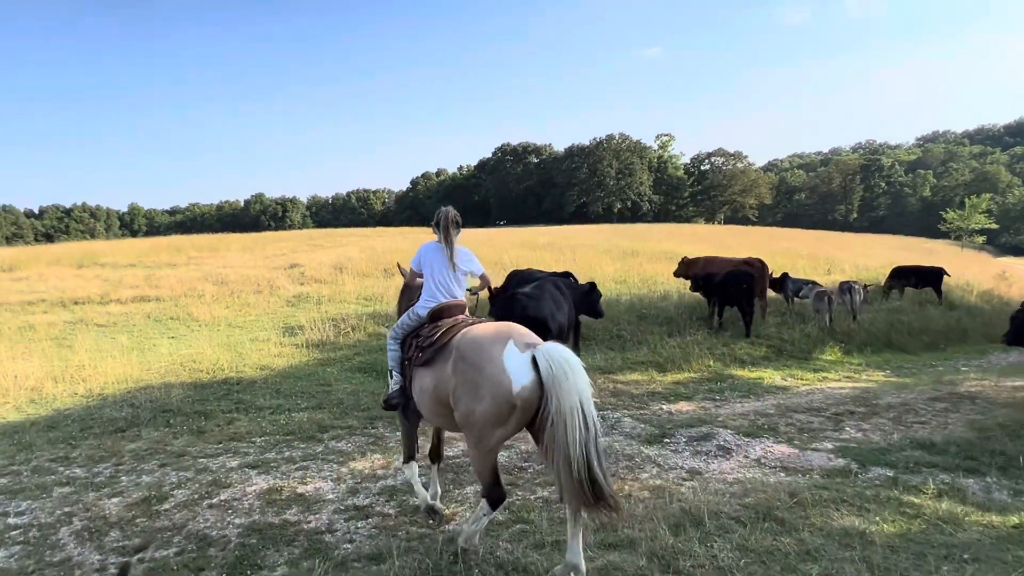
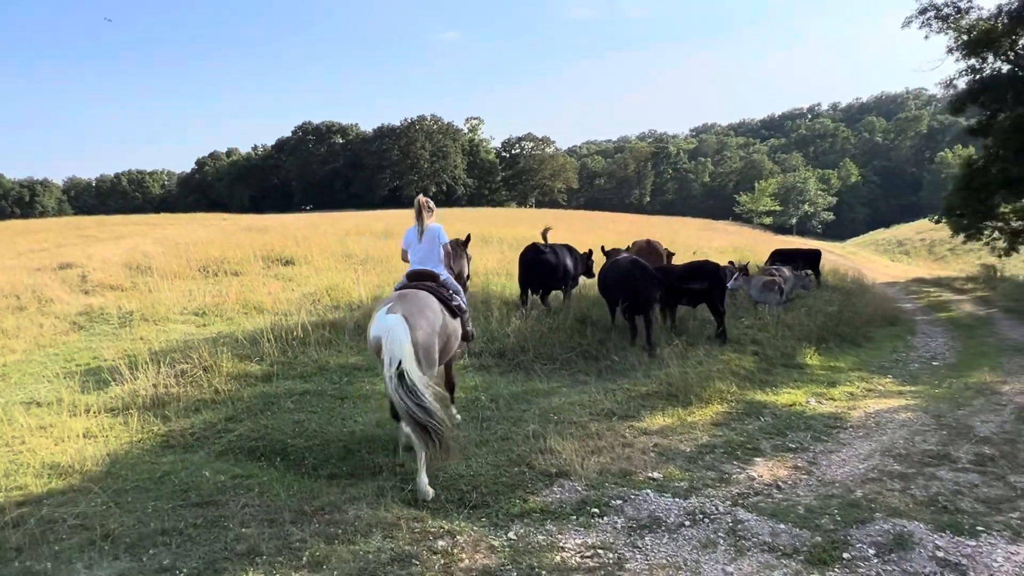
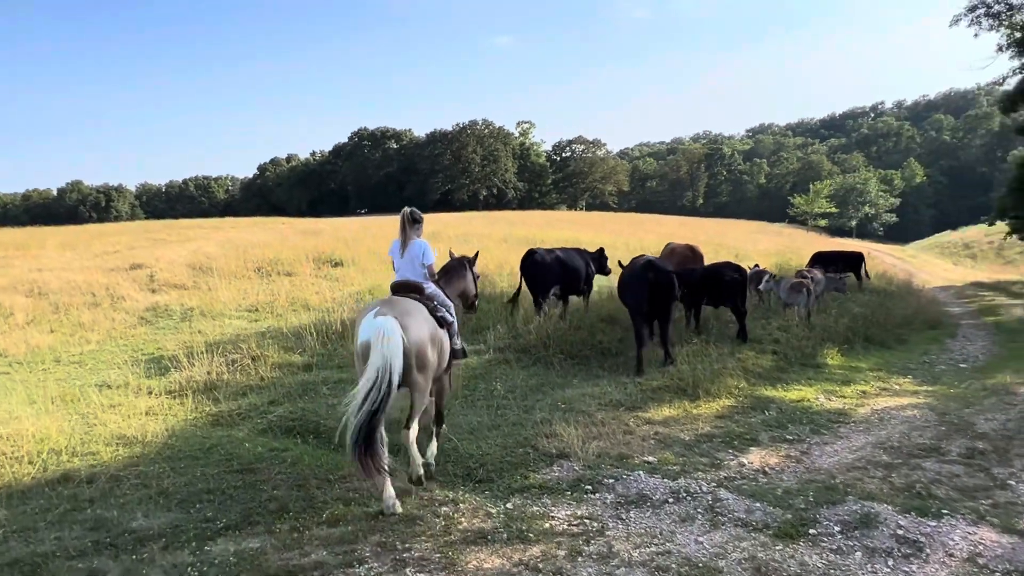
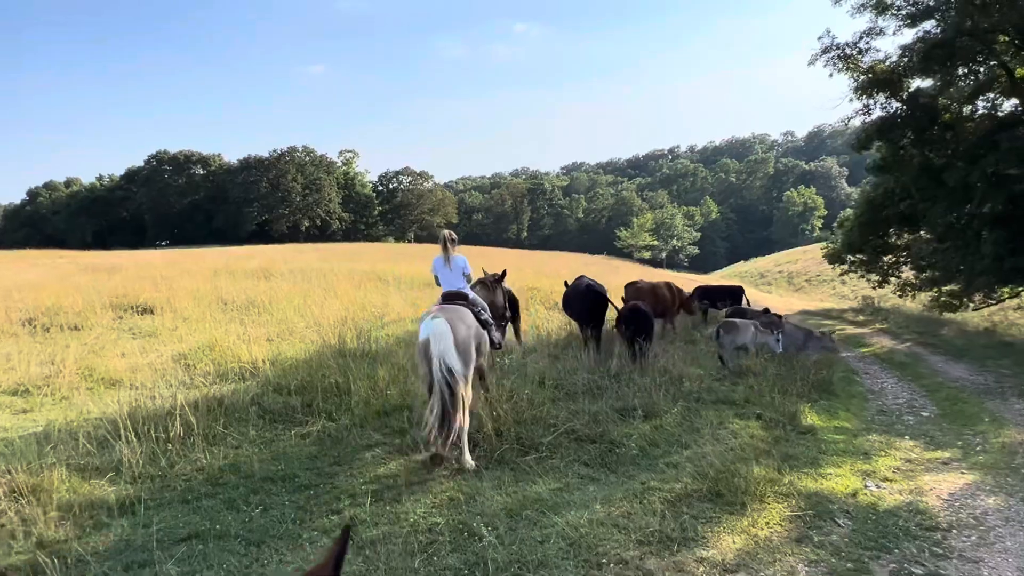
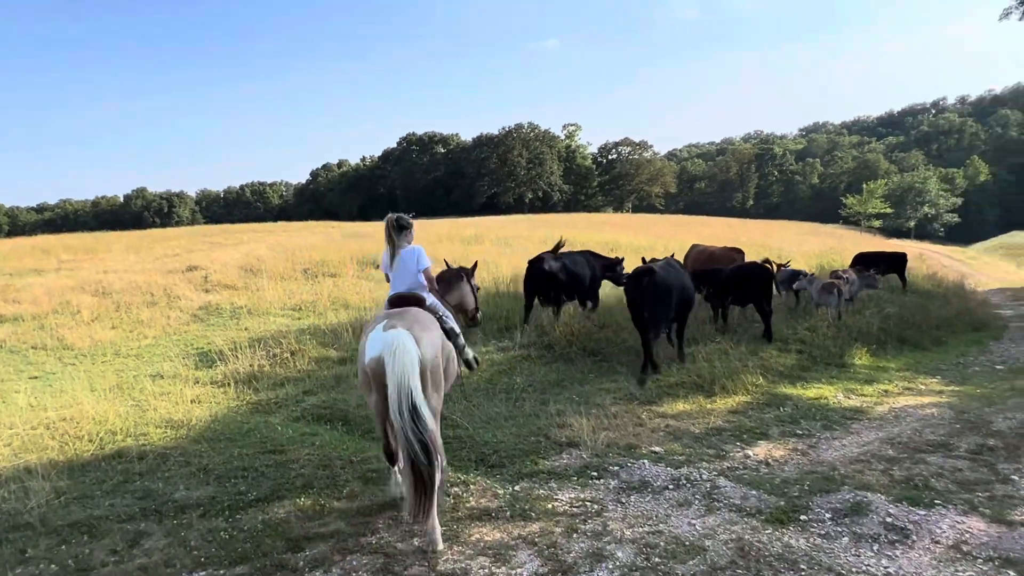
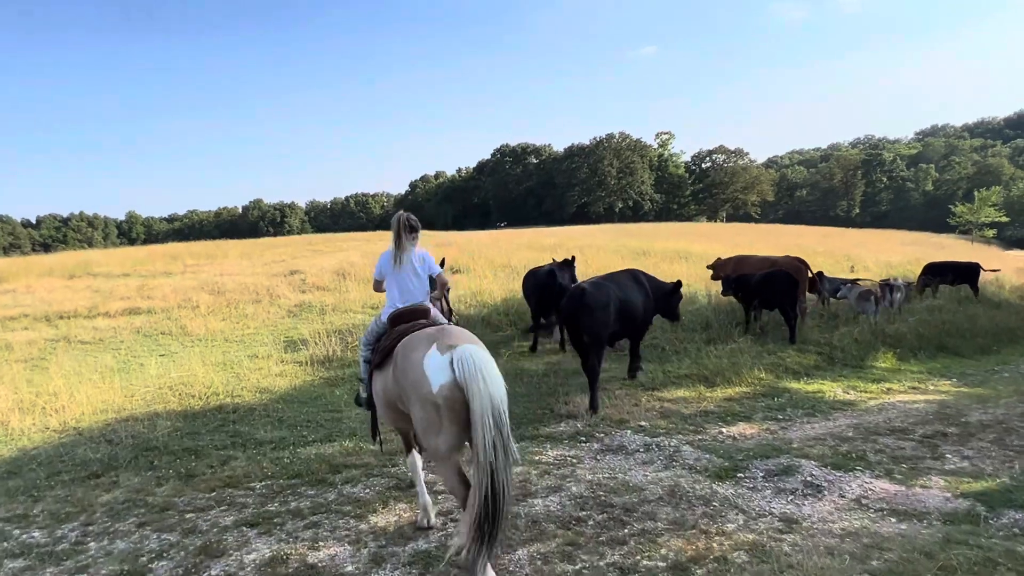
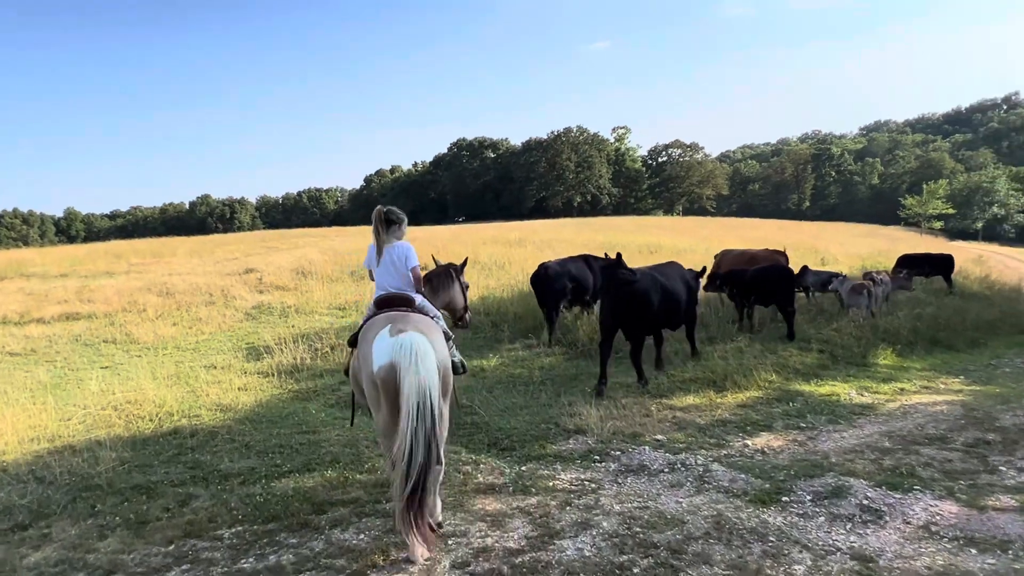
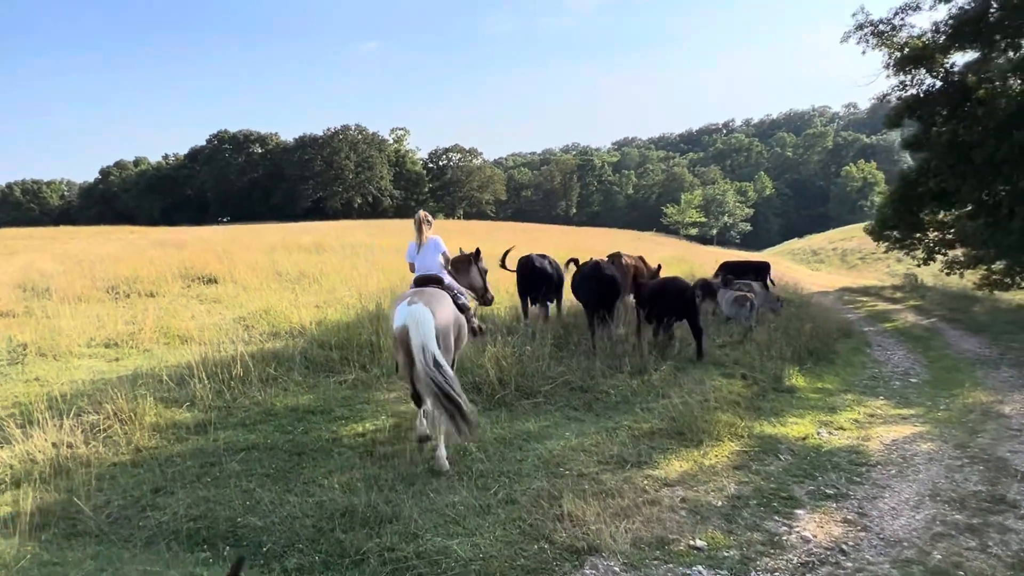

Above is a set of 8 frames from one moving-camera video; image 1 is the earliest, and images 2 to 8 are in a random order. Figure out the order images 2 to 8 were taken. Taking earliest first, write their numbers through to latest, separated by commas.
6, 7, 5, 3, 2, 8, 4
